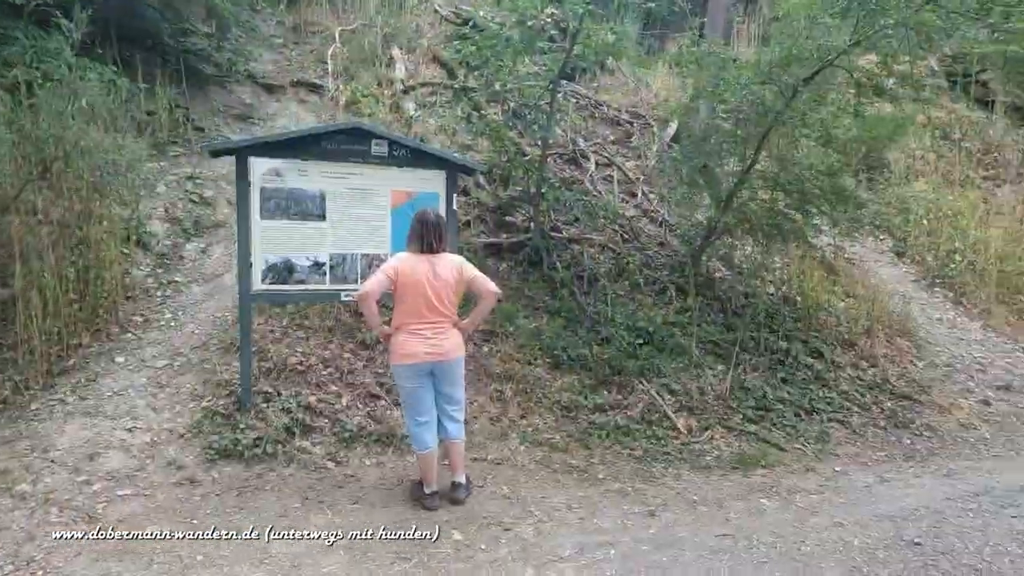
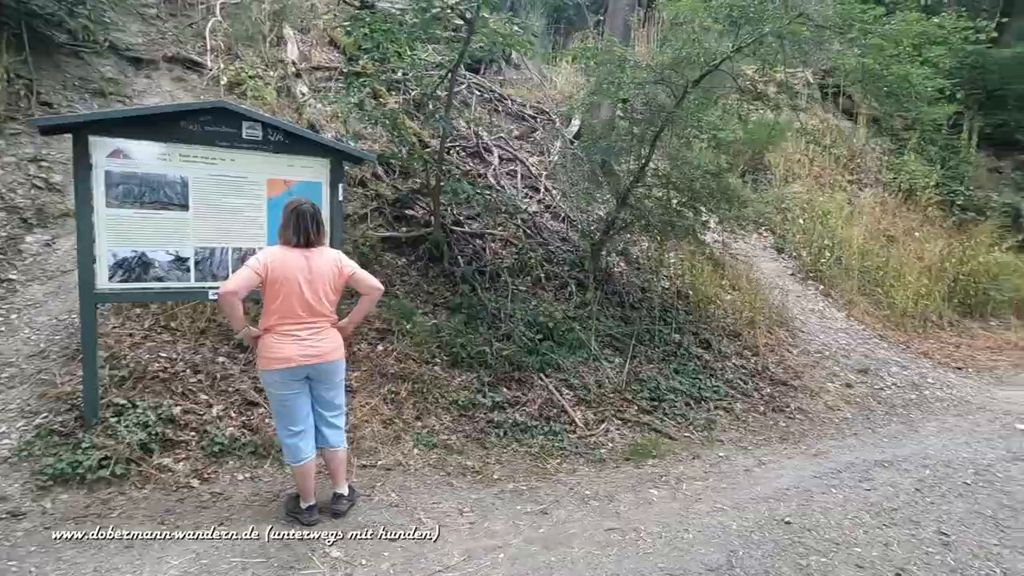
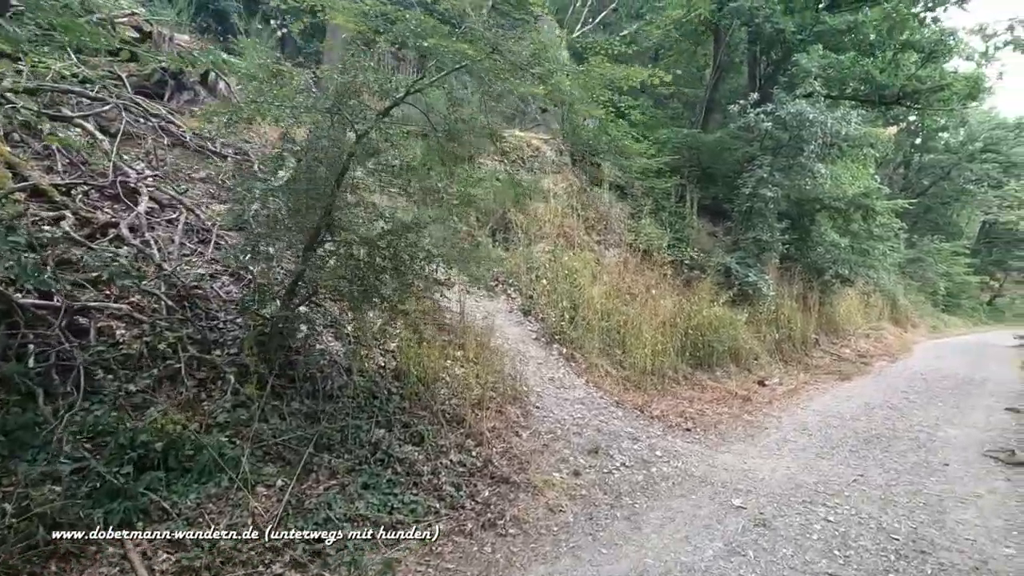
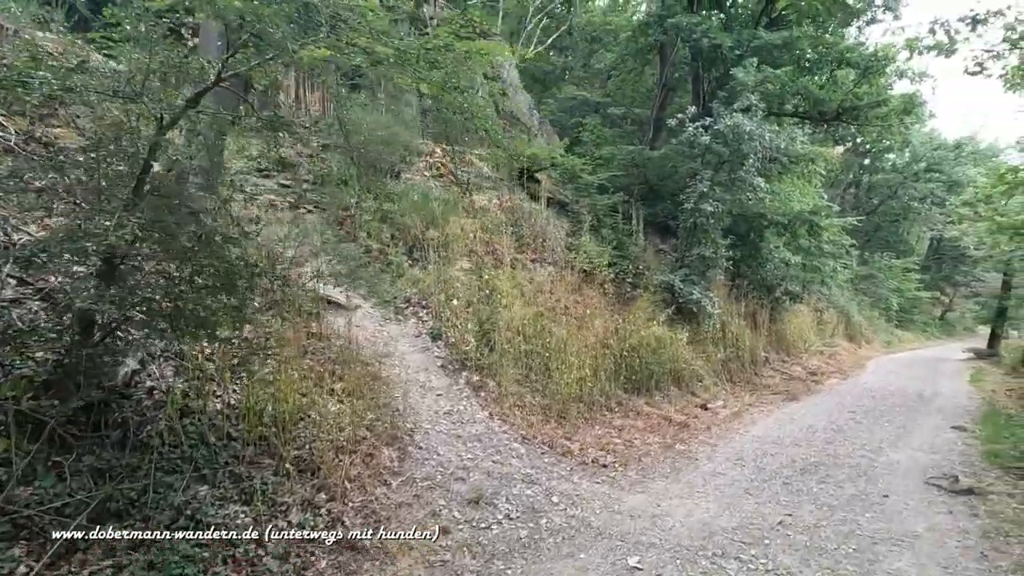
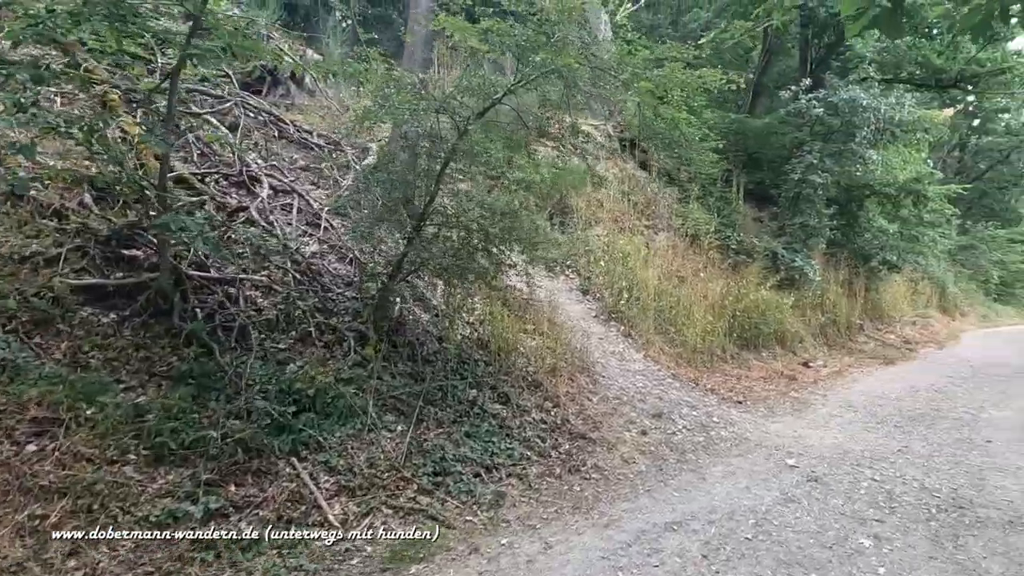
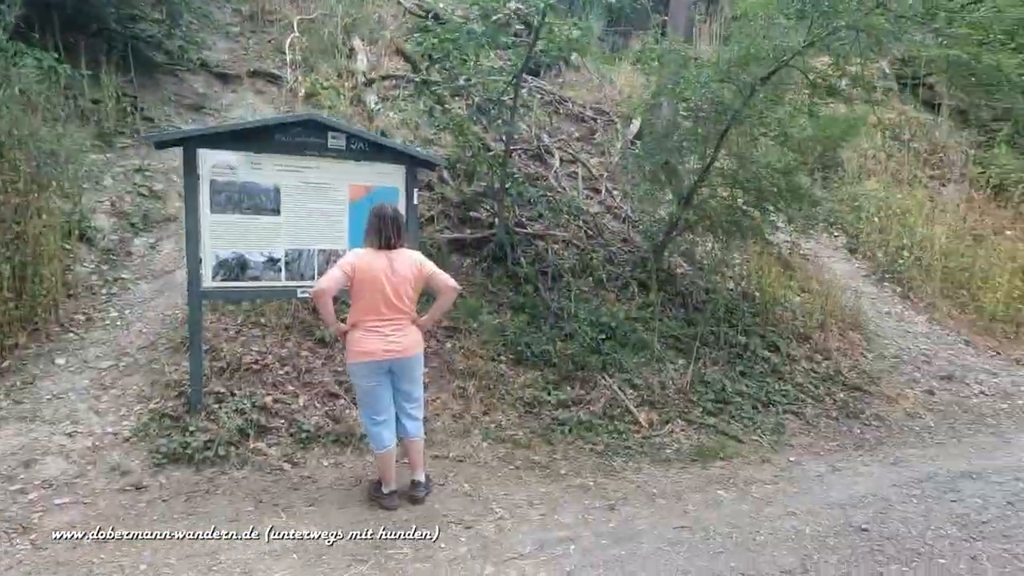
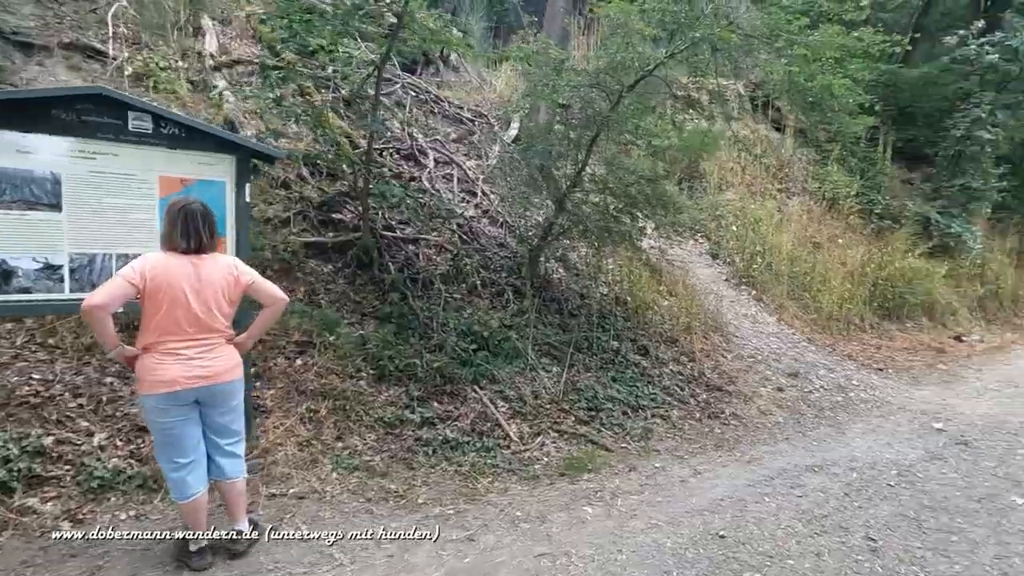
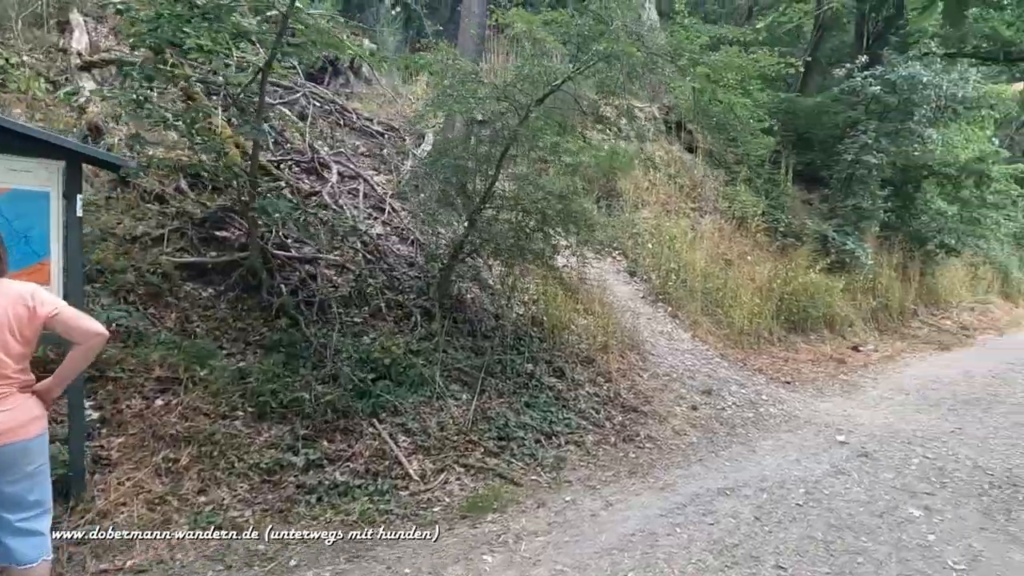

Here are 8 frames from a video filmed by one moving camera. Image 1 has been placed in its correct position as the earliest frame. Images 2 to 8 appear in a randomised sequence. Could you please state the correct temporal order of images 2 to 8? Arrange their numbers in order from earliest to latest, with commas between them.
6, 2, 7, 8, 5, 3, 4
